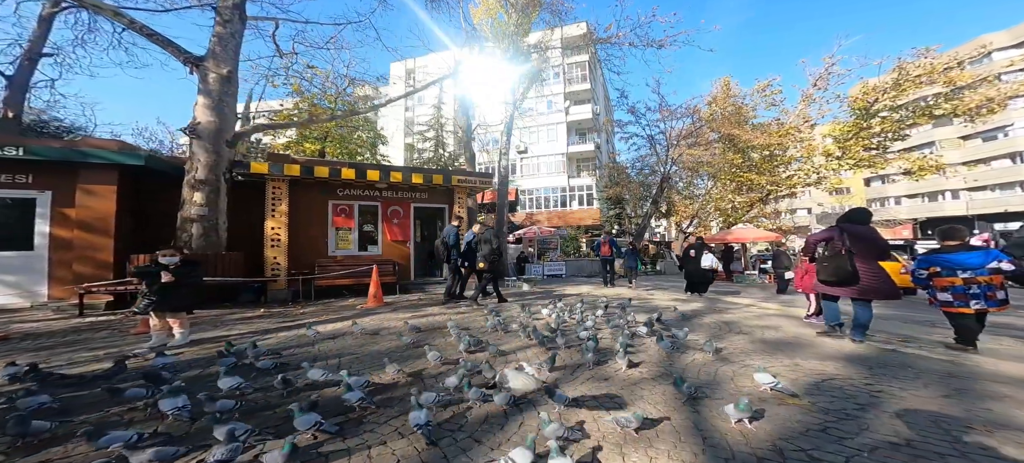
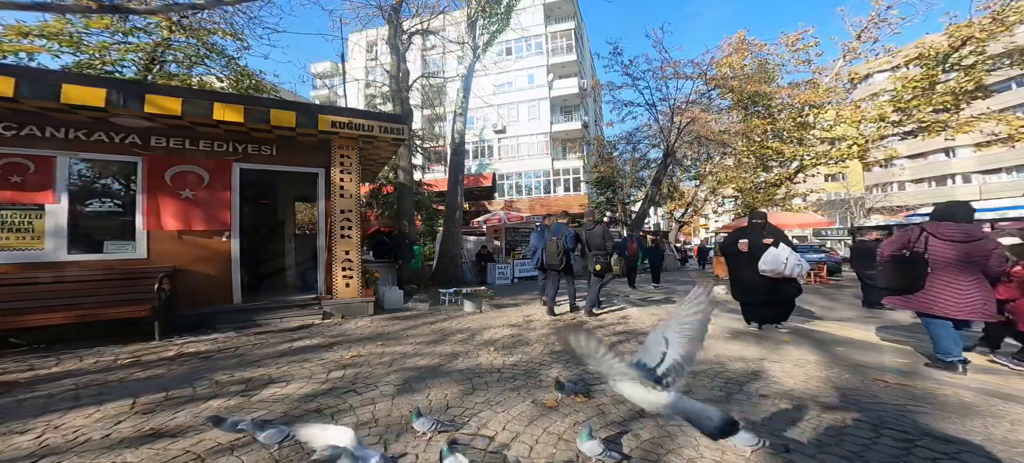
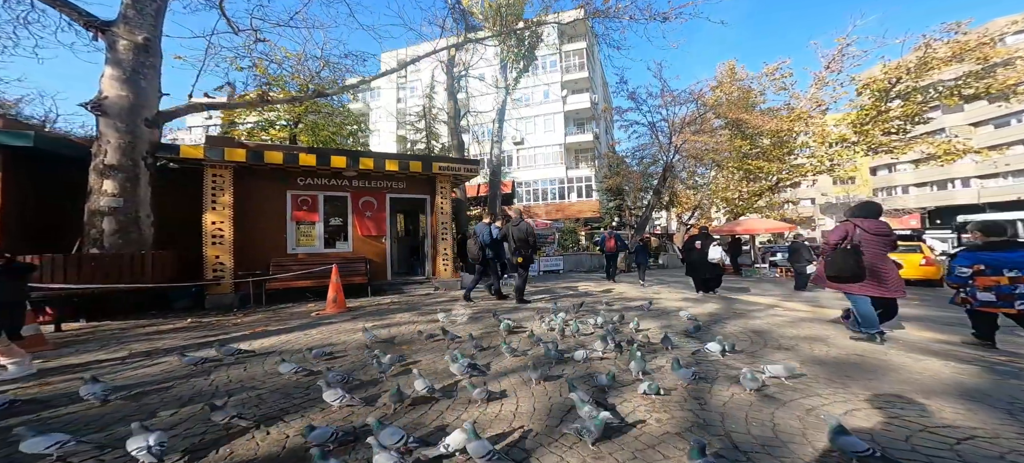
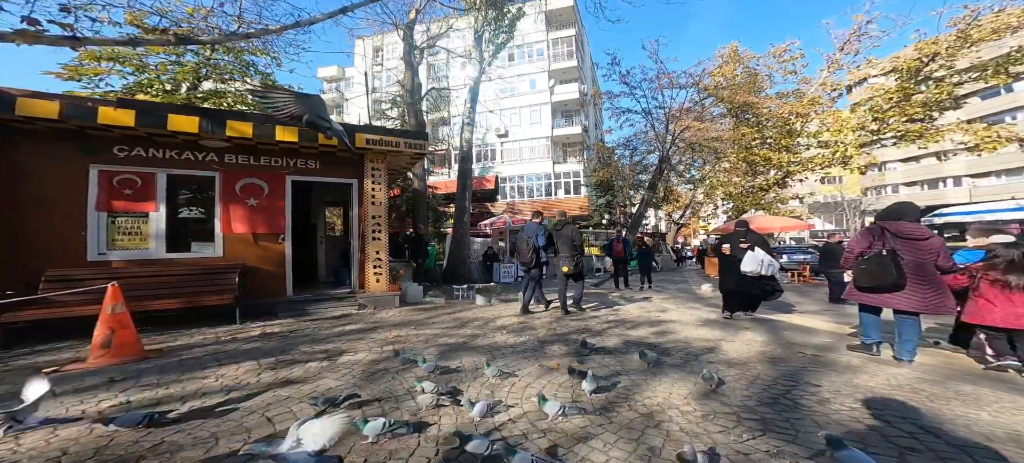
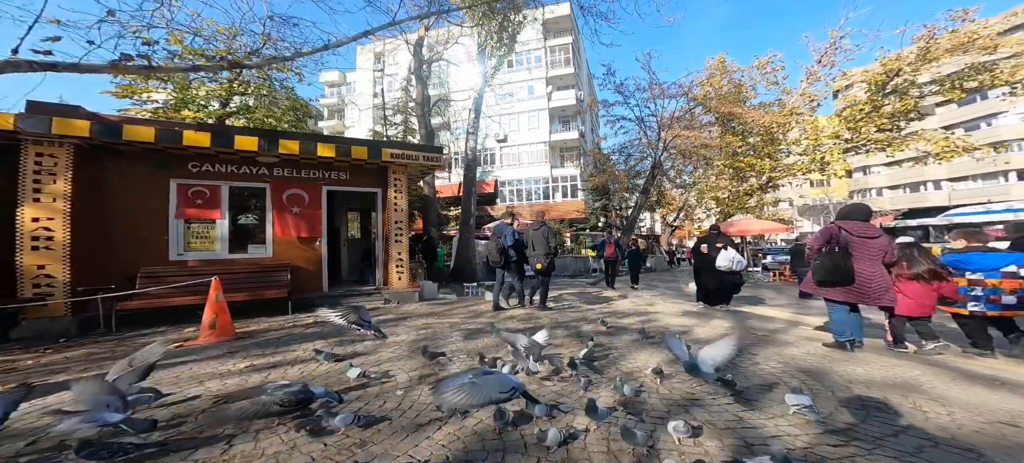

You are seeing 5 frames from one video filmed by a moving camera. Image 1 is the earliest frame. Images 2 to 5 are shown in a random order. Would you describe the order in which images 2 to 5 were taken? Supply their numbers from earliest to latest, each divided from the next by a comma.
3, 5, 4, 2
